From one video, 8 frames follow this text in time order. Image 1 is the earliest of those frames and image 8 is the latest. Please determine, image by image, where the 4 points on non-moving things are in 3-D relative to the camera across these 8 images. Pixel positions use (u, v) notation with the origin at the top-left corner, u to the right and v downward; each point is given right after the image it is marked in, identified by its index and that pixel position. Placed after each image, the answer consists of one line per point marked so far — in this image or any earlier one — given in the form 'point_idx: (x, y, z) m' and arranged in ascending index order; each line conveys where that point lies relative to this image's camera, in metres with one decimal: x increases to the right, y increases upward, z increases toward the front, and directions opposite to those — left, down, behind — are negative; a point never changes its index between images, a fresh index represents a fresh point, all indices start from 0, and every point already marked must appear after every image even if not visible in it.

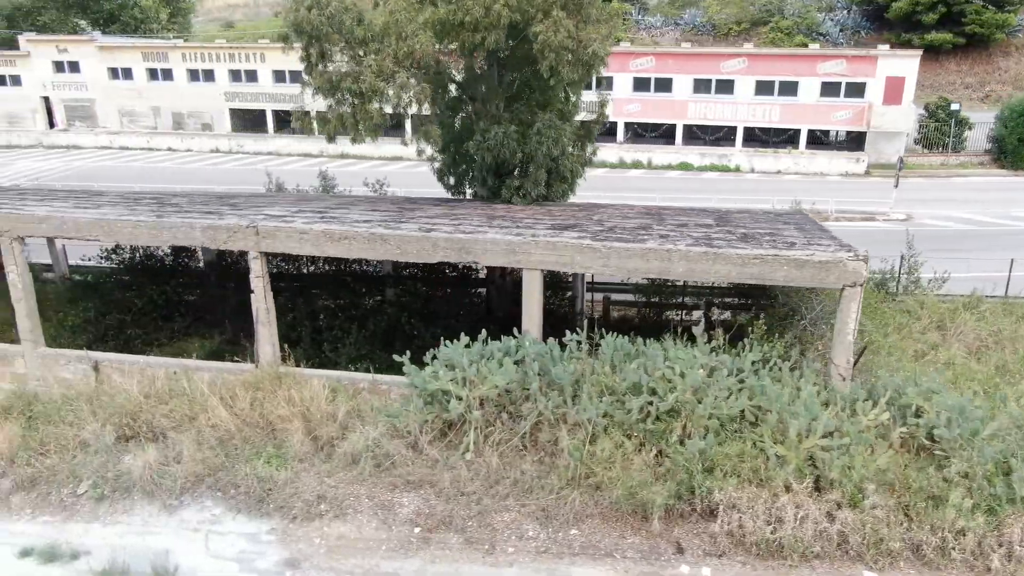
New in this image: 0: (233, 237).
0: (-3.2, +0.6, +7.5) m
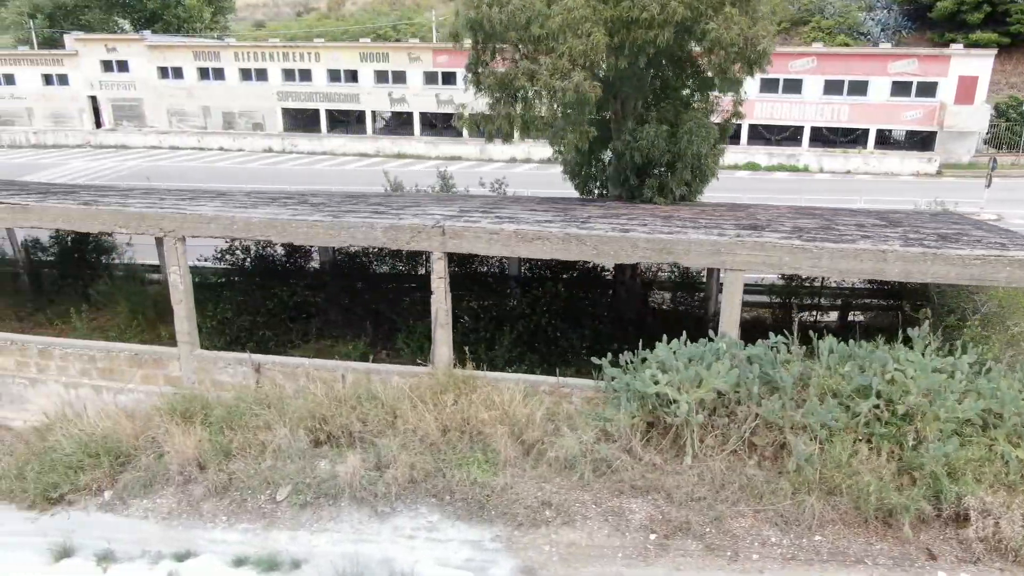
0: (-1.1, +0.6, +7.3) m
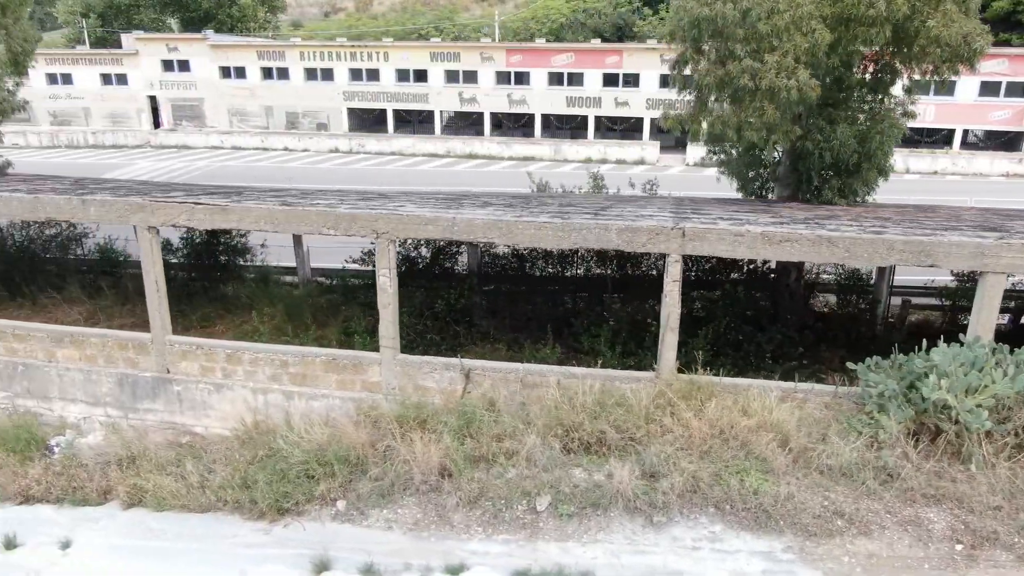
0: (+1.6, +0.5, +7.2) m
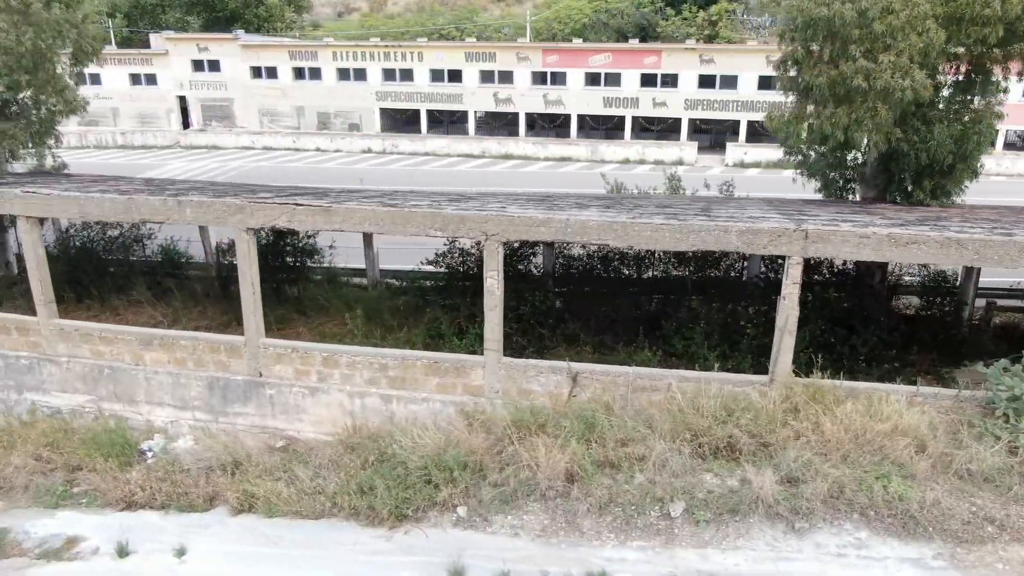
0: (+2.9, +0.5, +7.1) m
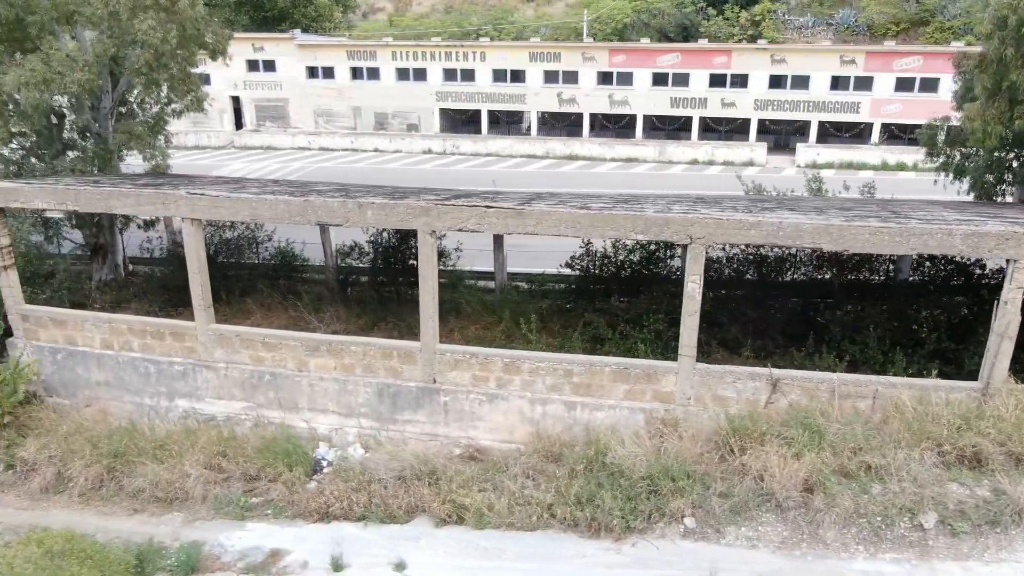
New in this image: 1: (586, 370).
0: (+5.3, +0.5, +6.9) m
1: (+0.9, -1.0, +8.1) m
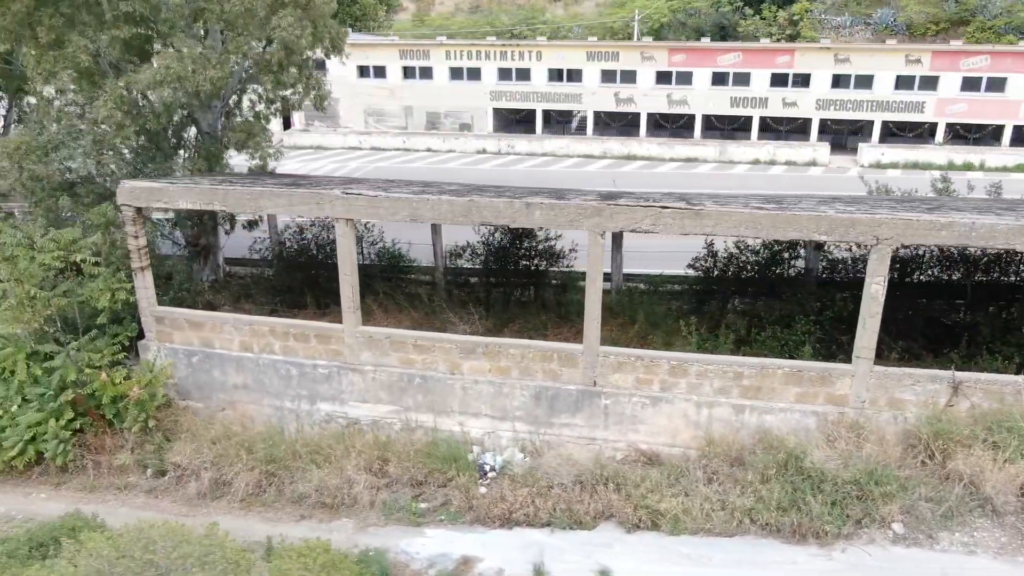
0: (+7.4, +0.5, +6.8) m
1: (+3.0, -1.0, +7.9) m
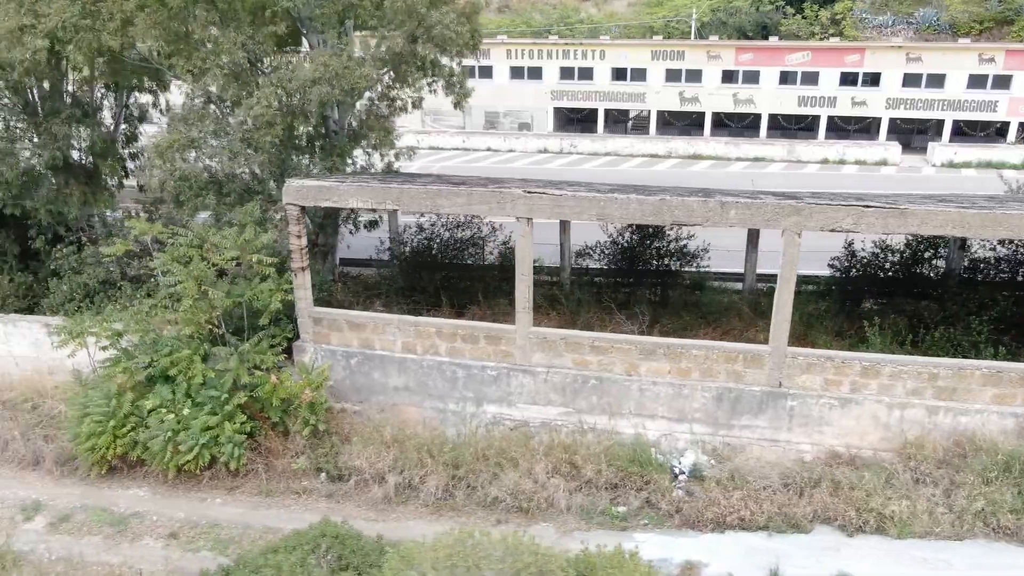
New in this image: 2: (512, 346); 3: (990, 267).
0: (+9.7, +0.5, +6.8) m
1: (+5.4, -1.0, +7.9) m
2: (0.0, -0.8, +8.7) m
3: (+7.9, +0.4, +10.7) m
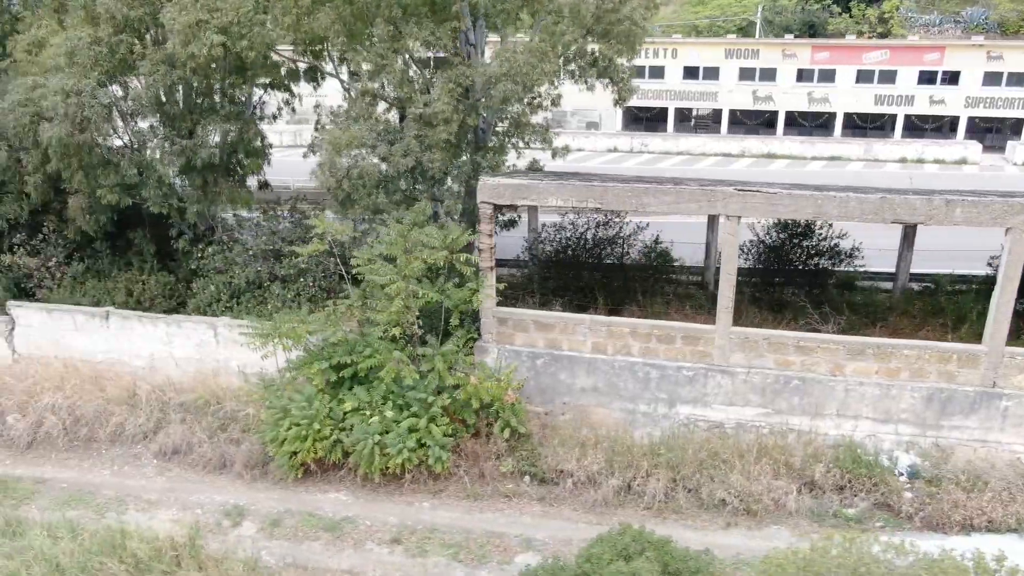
0: (+12.4, +0.5, +6.7) m
1: (+8.0, -1.0, +7.8) m
2: (+2.7, -0.8, +8.6) m
3: (+10.6, +0.4, +10.6) m
